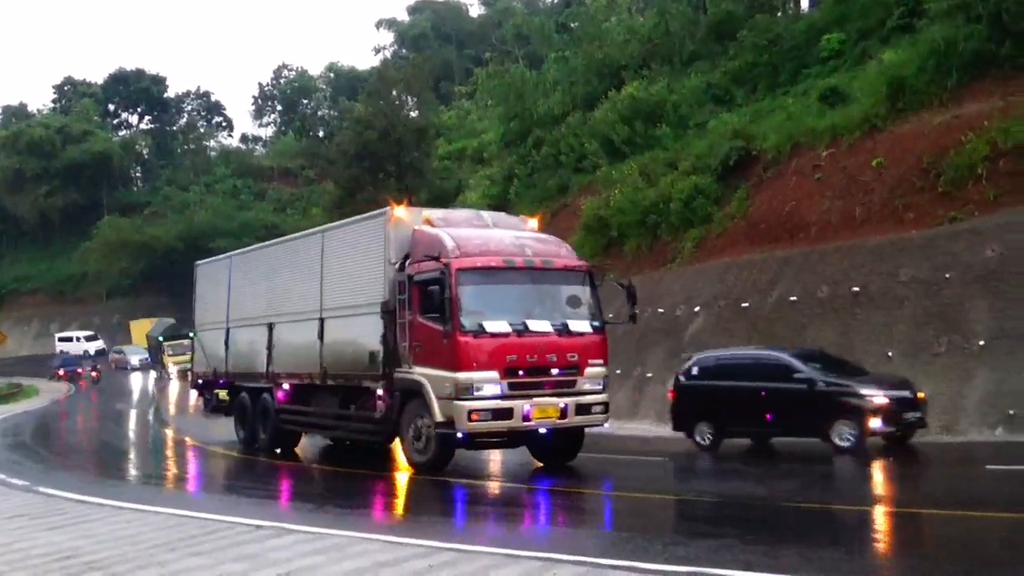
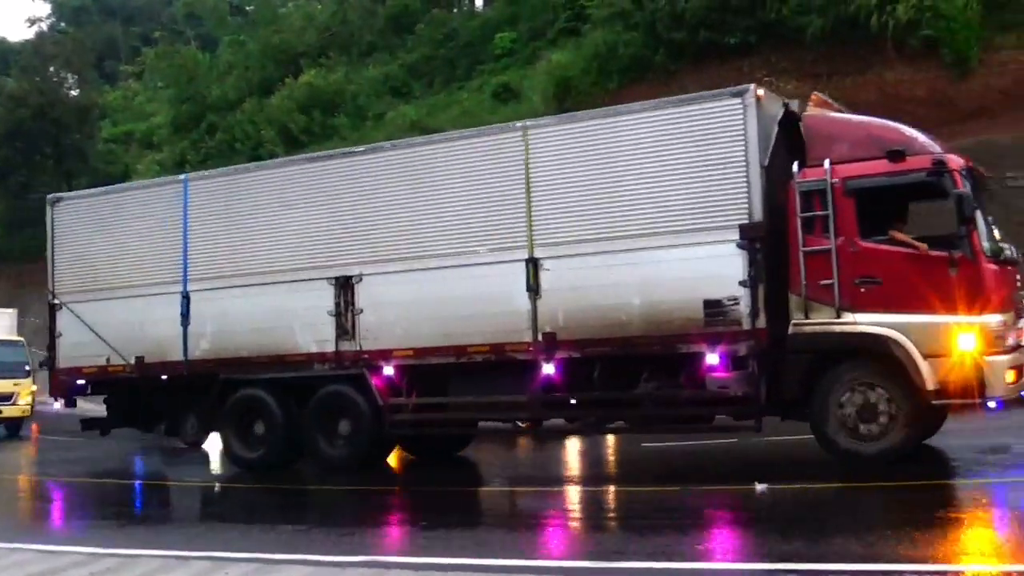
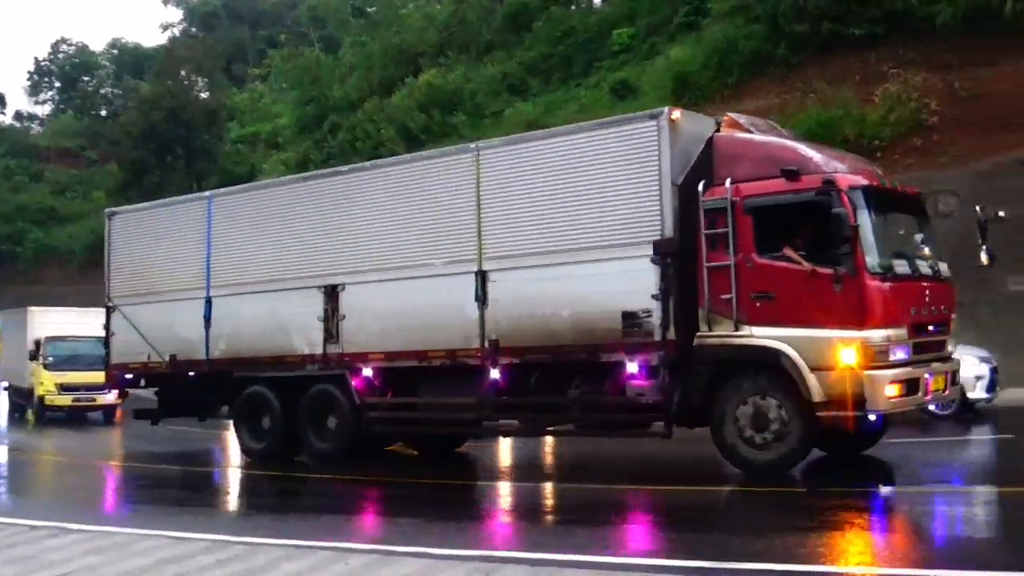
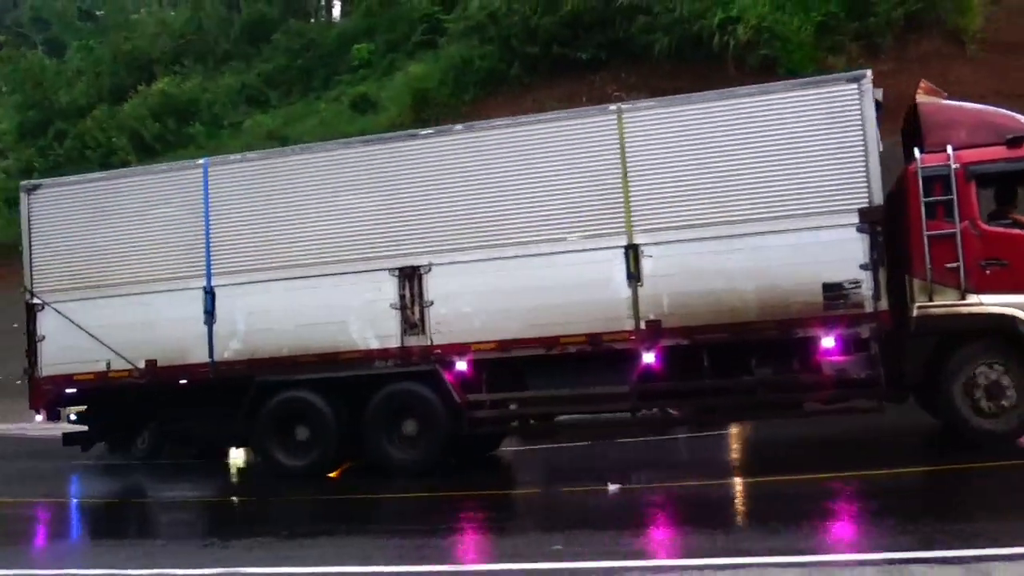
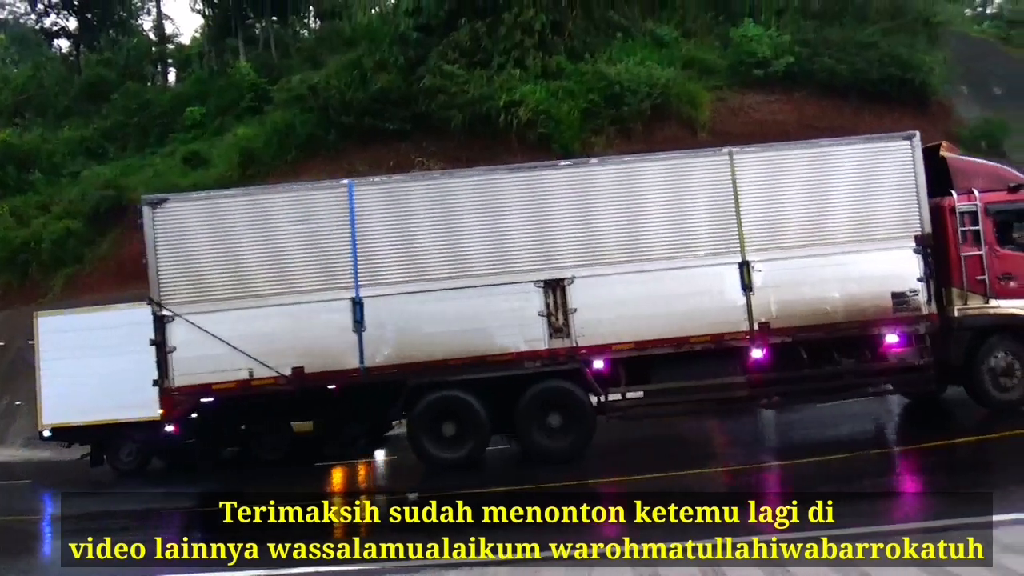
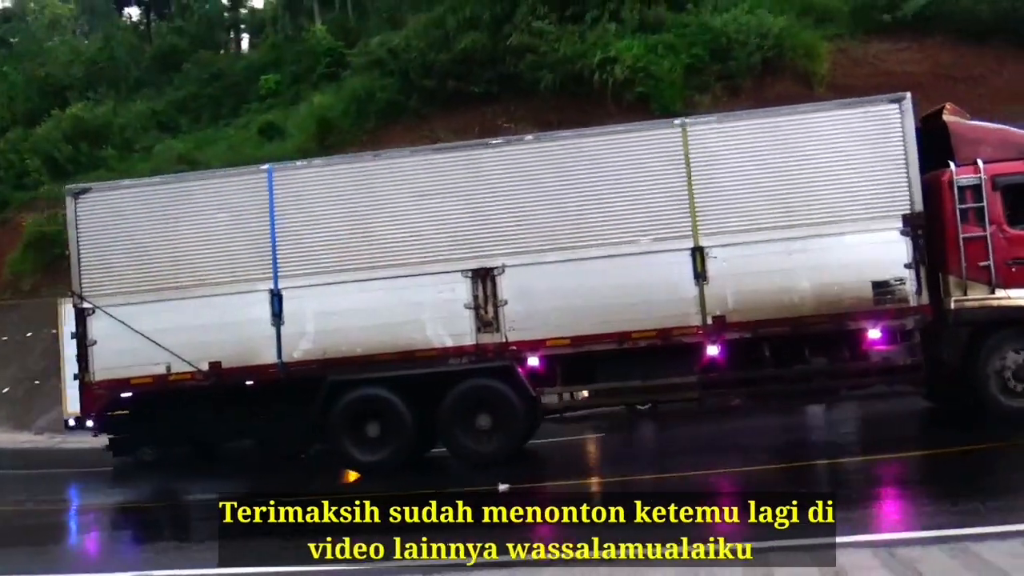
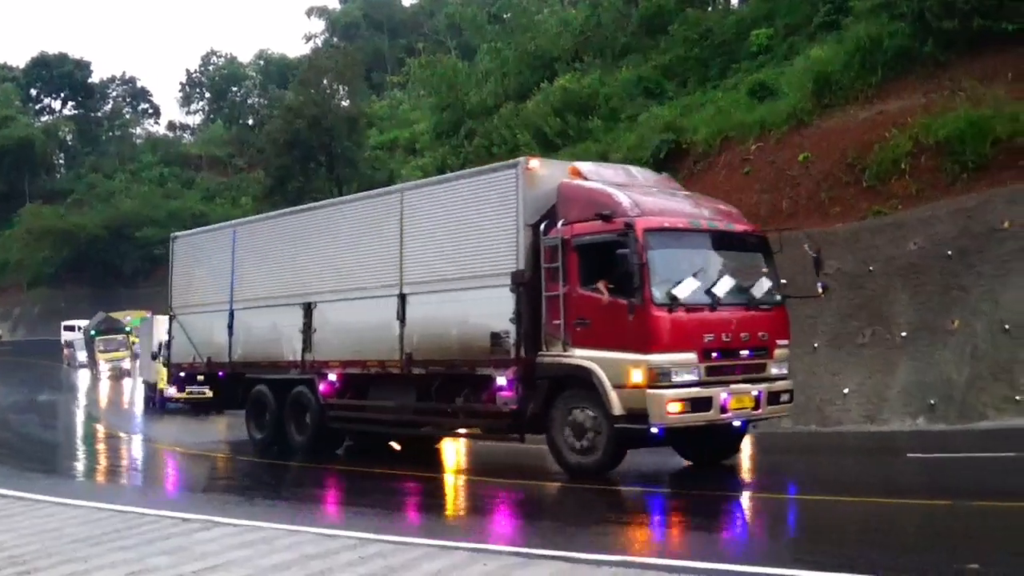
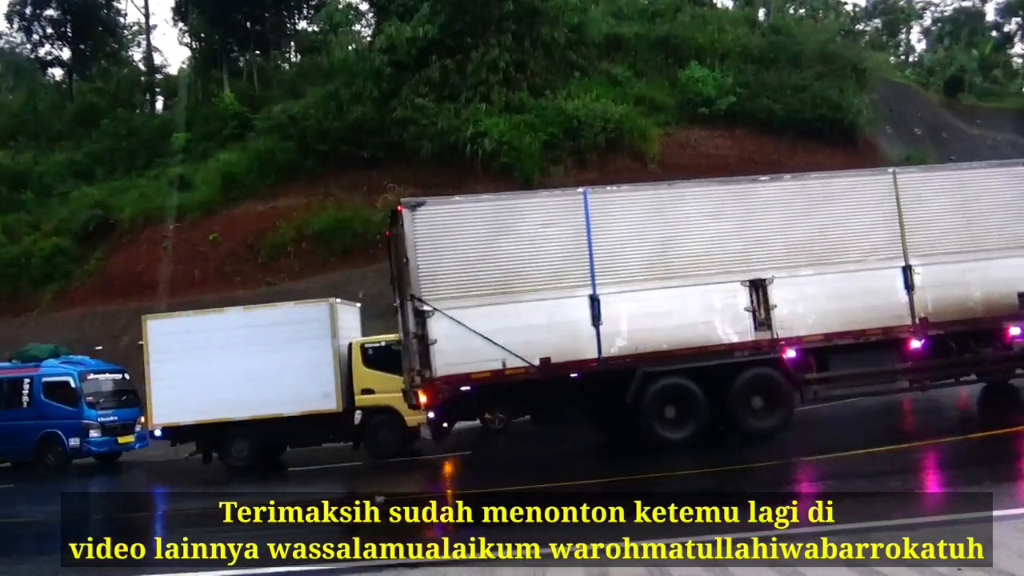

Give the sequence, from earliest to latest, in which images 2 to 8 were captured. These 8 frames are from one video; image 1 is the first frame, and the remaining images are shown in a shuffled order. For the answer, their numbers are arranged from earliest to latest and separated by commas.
7, 3, 2, 4, 6, 5, 8
